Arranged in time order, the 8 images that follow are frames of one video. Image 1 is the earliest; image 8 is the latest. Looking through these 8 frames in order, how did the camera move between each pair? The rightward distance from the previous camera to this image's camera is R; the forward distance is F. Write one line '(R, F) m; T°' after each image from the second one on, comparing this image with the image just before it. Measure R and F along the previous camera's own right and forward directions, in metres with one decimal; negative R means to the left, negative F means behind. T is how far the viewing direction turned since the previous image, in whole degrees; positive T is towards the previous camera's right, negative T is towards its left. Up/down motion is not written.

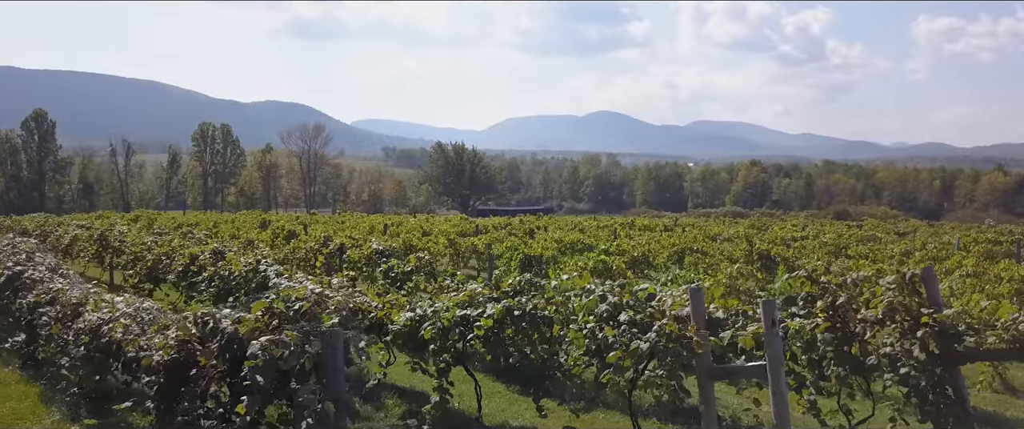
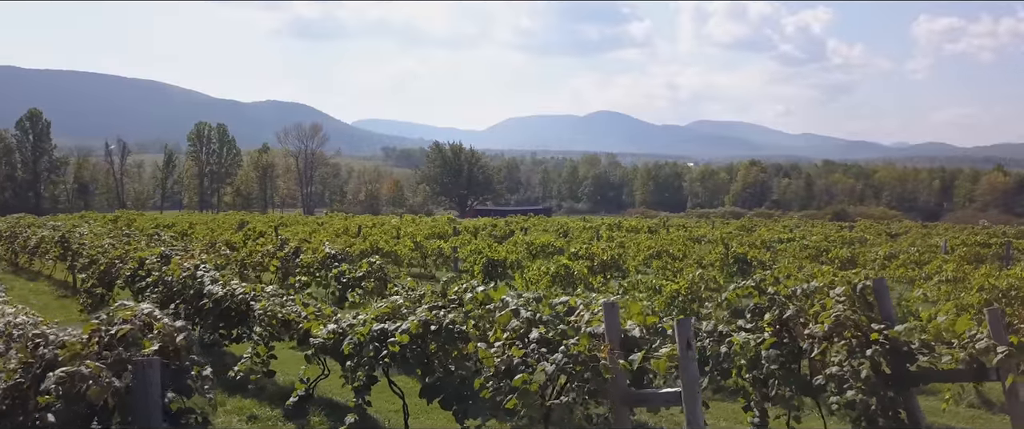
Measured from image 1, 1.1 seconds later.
(+0.5, +0.3) m; 0°
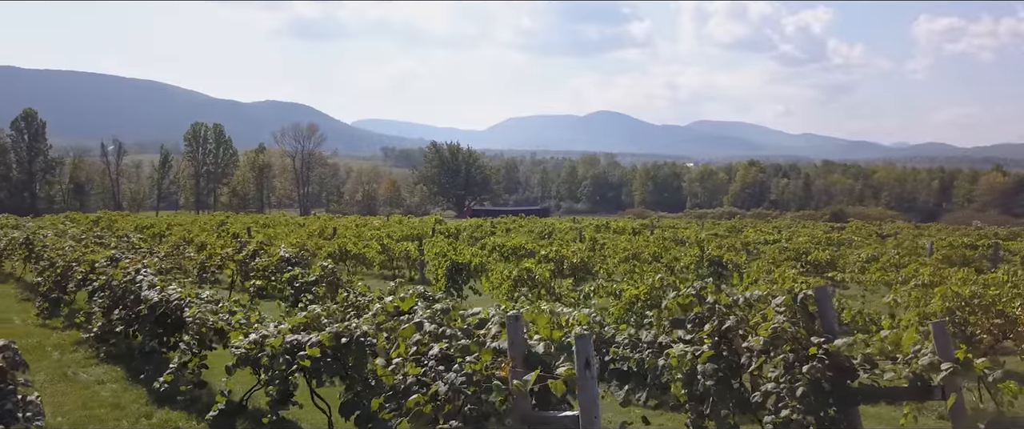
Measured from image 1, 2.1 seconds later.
(+0.4, +0.2) m; 0°
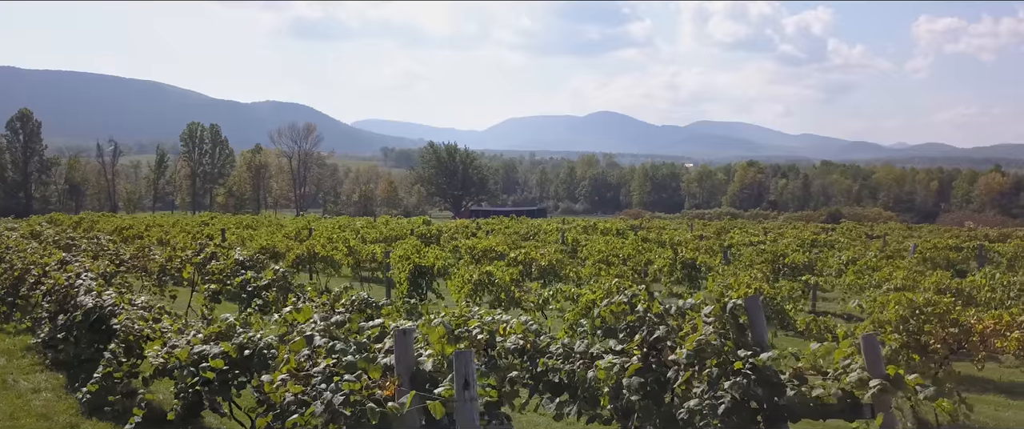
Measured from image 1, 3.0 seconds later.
(+0.4, +0.2) m; 0°
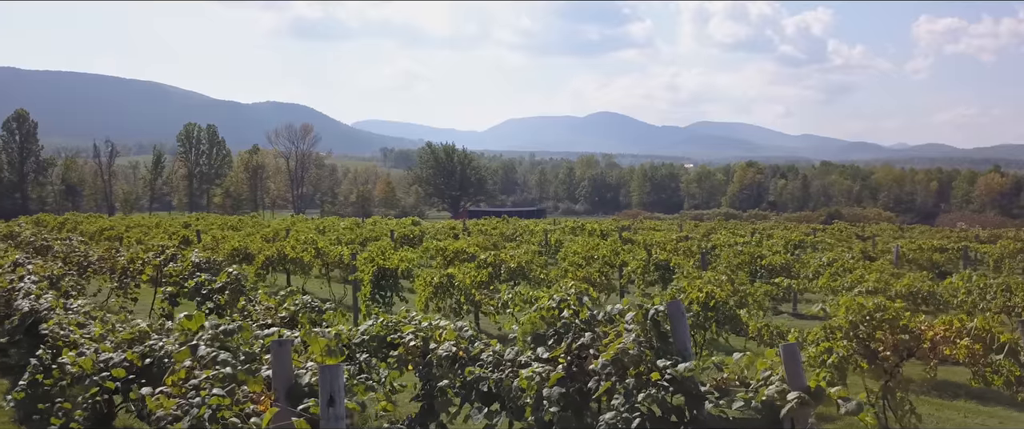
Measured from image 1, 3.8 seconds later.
(+0.4, +0.2) m; 0°
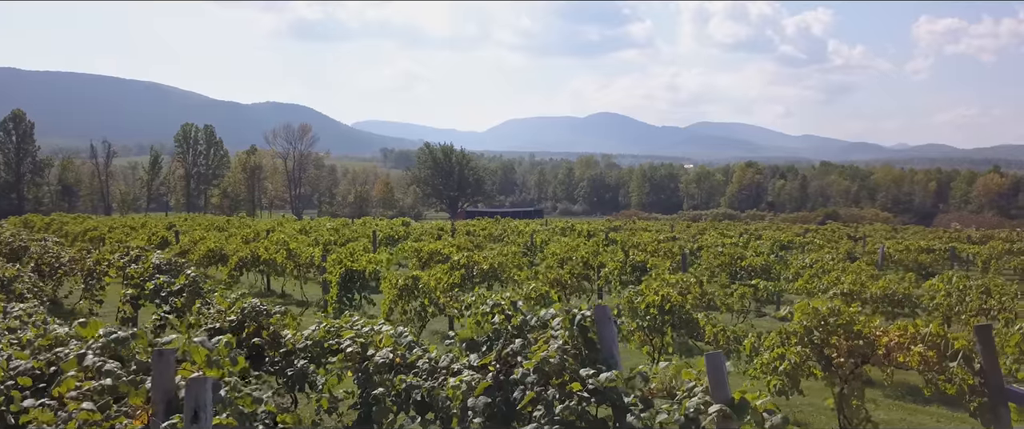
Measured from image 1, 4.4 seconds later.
(+0.3, +0.1) m; 0°
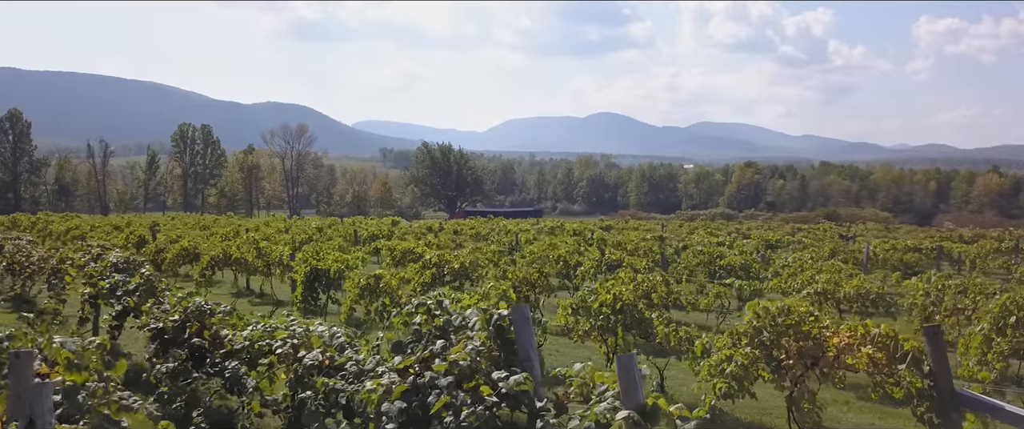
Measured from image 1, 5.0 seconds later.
(+0.3, +0.1) m; 0°
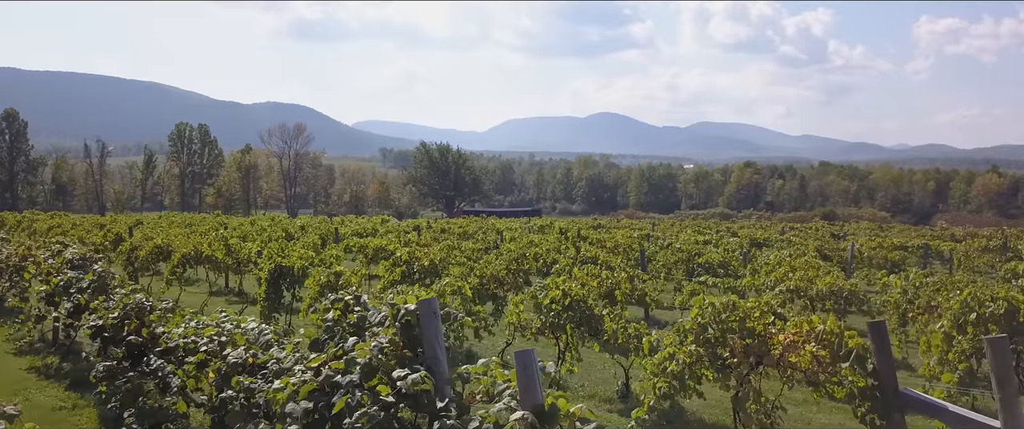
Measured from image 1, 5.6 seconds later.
(+0.3, +0.1) m; 0°
